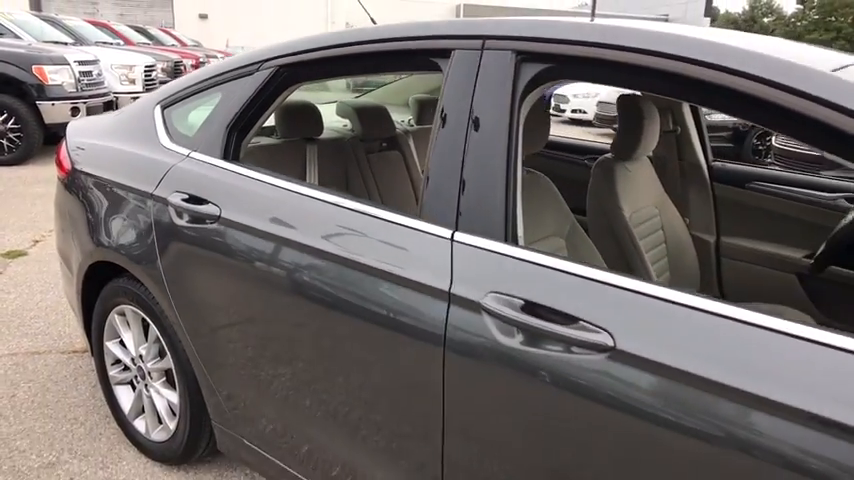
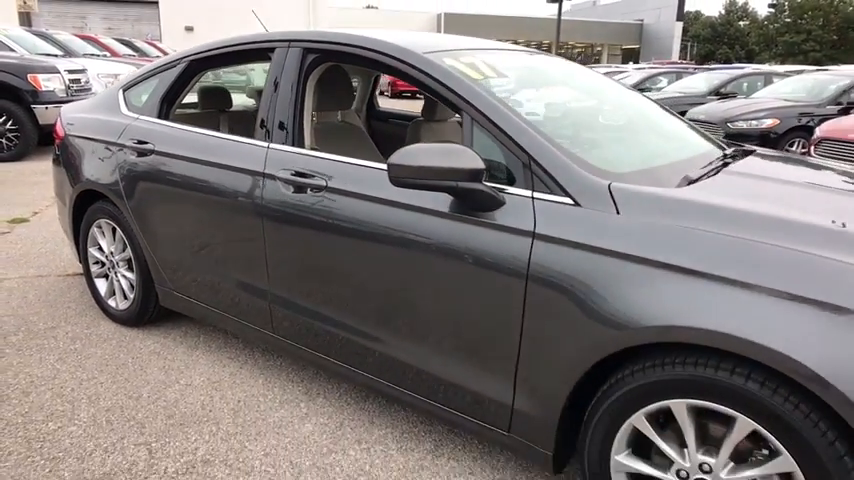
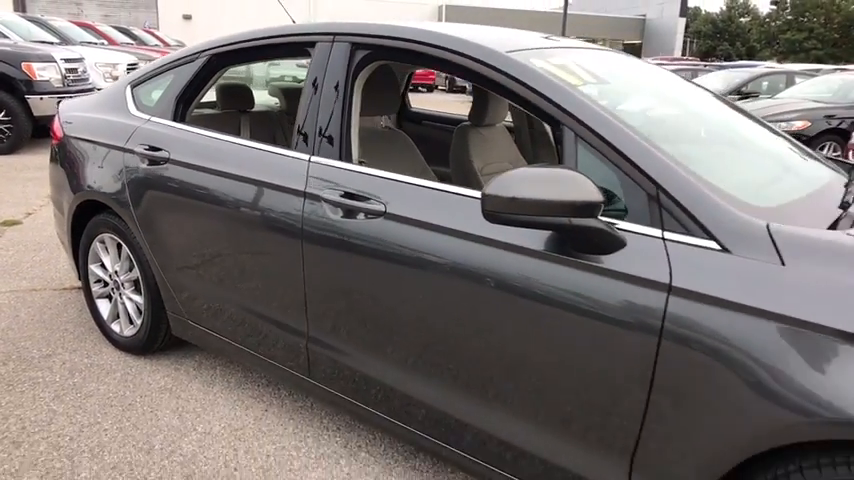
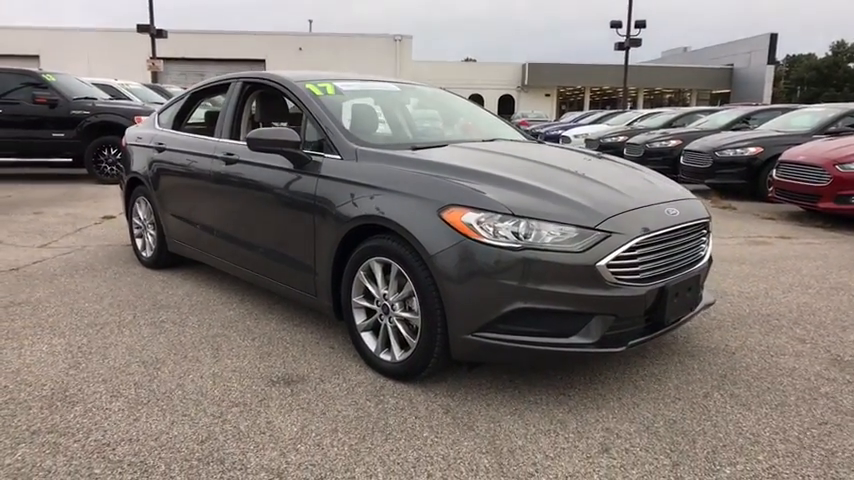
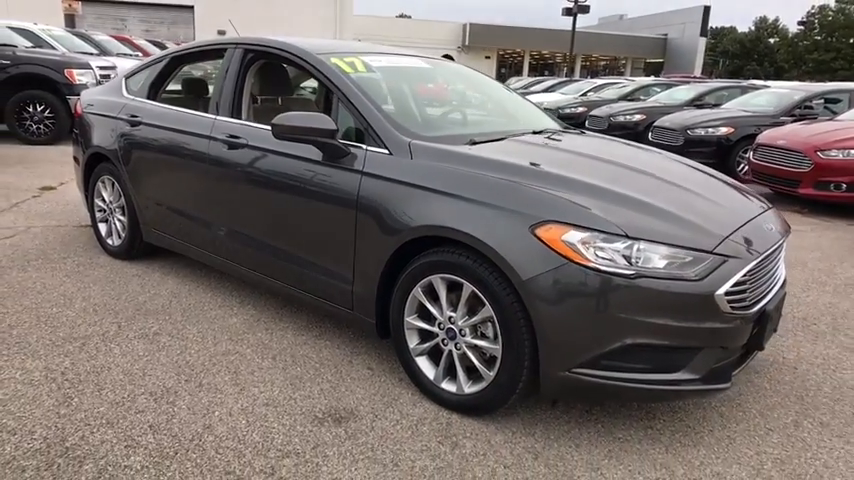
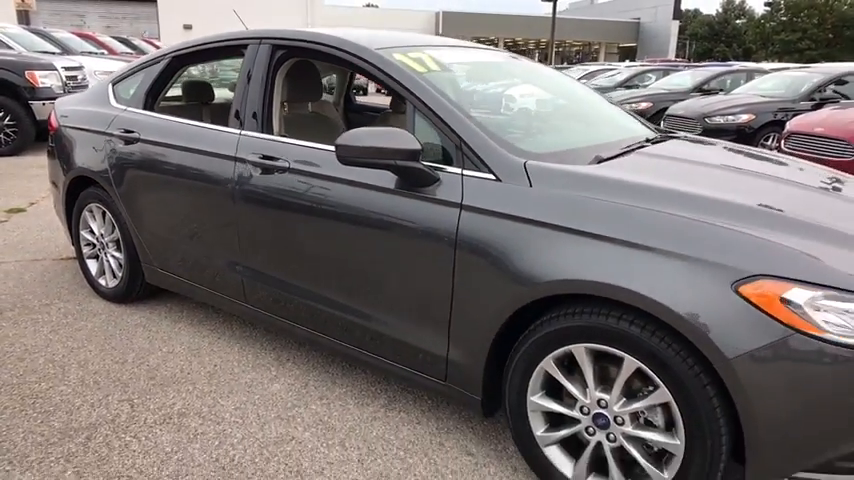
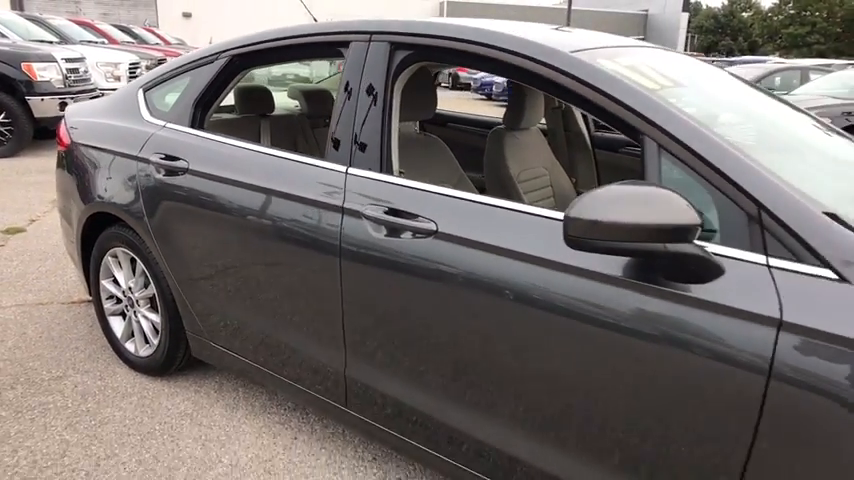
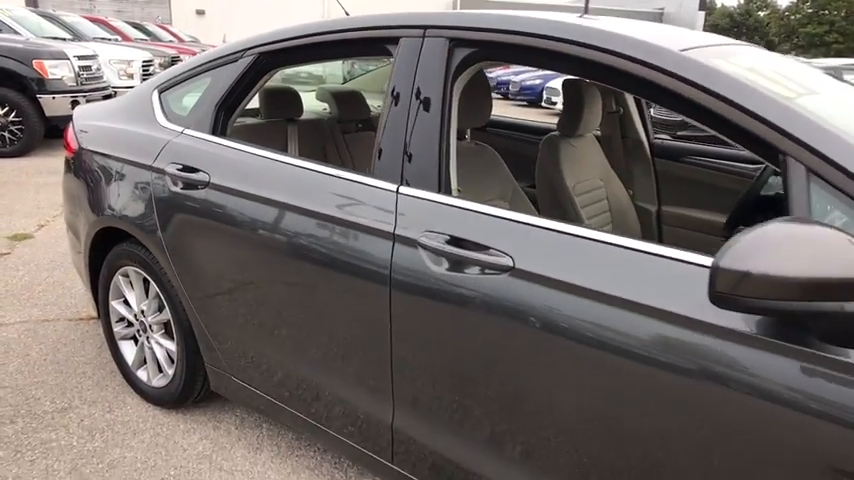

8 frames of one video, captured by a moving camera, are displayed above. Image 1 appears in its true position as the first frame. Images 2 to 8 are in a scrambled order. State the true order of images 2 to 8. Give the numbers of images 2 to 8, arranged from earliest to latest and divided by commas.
8, 7, 3, 2, 6, 5, 4
